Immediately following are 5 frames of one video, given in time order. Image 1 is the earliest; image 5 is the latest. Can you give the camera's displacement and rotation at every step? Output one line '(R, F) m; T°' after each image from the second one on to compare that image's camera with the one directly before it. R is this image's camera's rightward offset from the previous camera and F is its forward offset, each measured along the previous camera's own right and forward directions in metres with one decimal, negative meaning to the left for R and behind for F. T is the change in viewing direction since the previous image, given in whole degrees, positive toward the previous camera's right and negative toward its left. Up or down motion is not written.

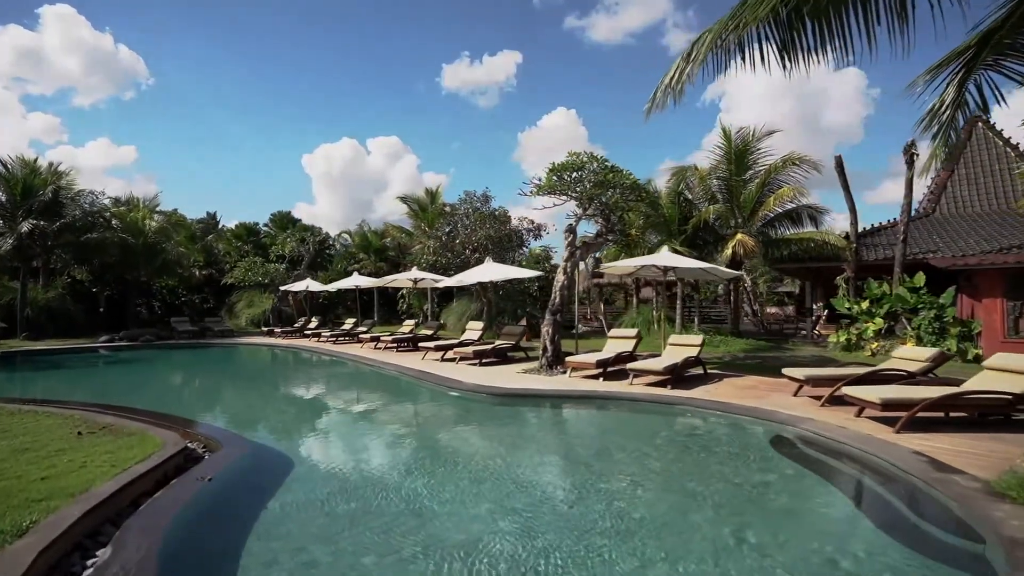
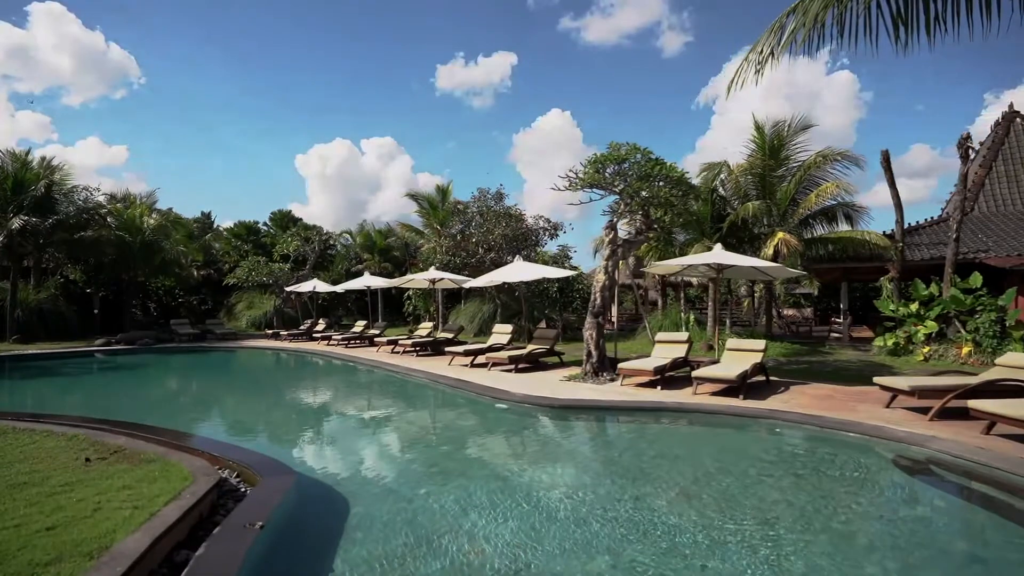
(-0.8, +0.8) m; +1°
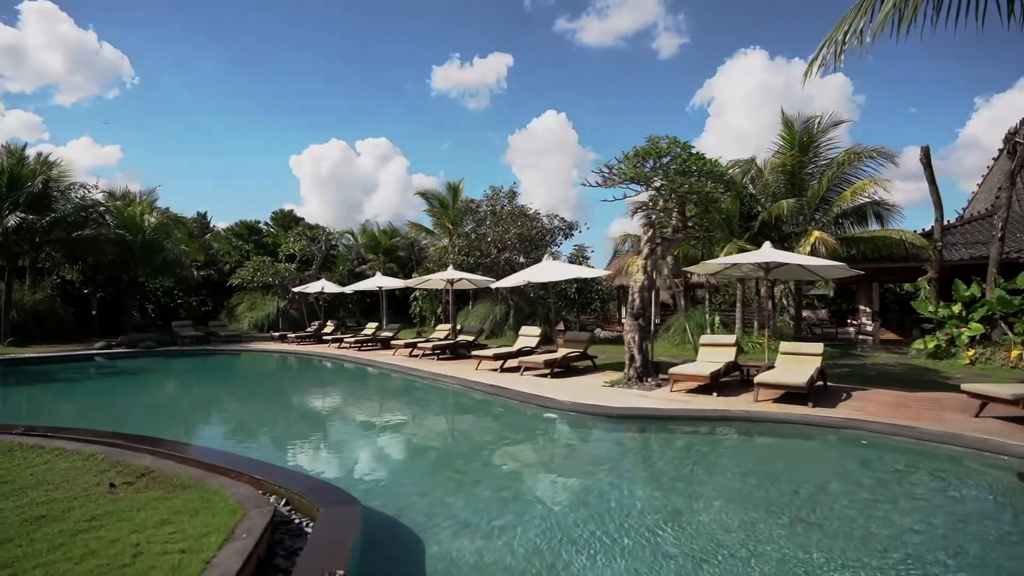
(-0.7, +0.6) m; +1°
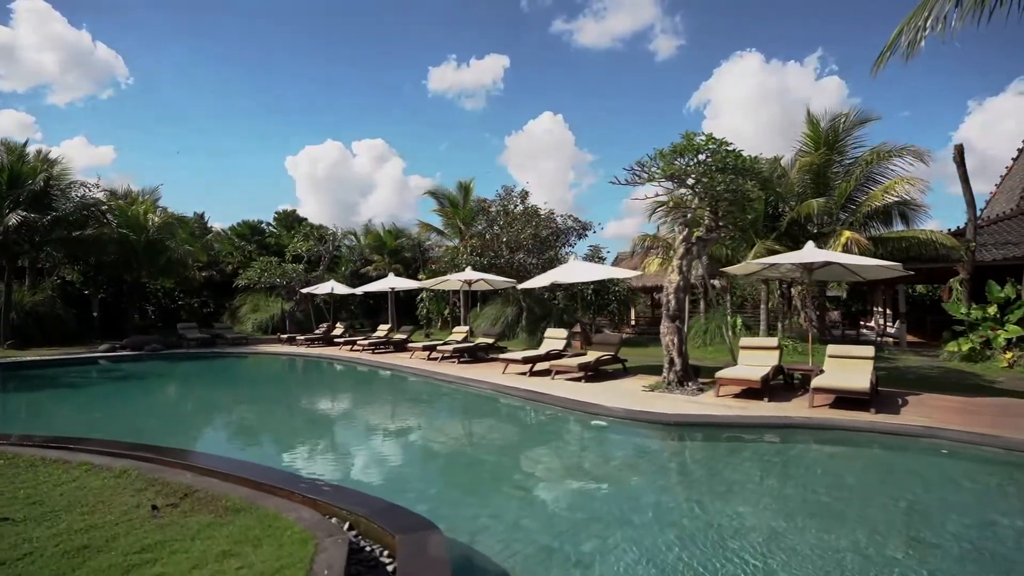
(-0.6, +0.4) m; 0°
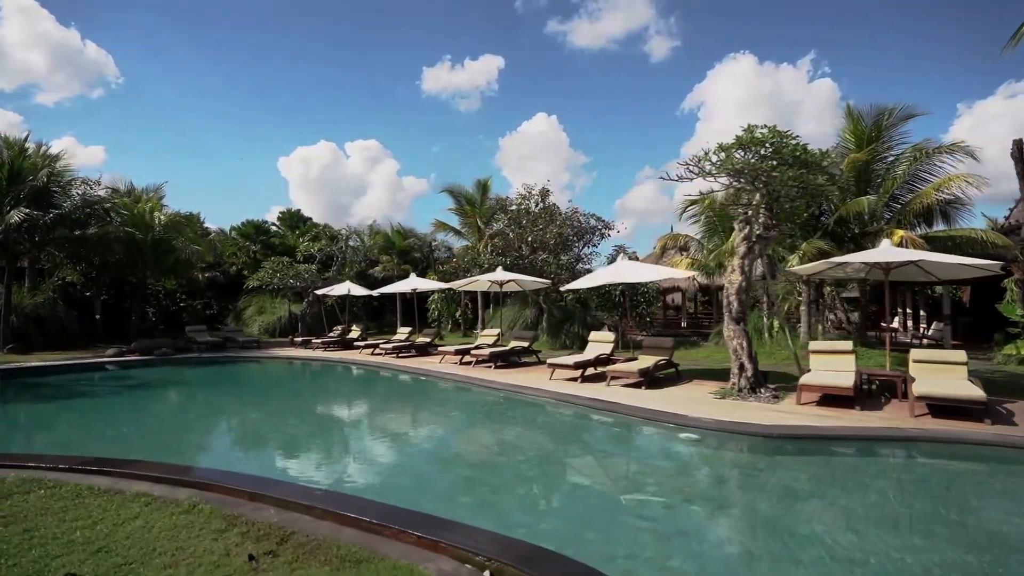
(-0.9, +0.6) m; +1°
